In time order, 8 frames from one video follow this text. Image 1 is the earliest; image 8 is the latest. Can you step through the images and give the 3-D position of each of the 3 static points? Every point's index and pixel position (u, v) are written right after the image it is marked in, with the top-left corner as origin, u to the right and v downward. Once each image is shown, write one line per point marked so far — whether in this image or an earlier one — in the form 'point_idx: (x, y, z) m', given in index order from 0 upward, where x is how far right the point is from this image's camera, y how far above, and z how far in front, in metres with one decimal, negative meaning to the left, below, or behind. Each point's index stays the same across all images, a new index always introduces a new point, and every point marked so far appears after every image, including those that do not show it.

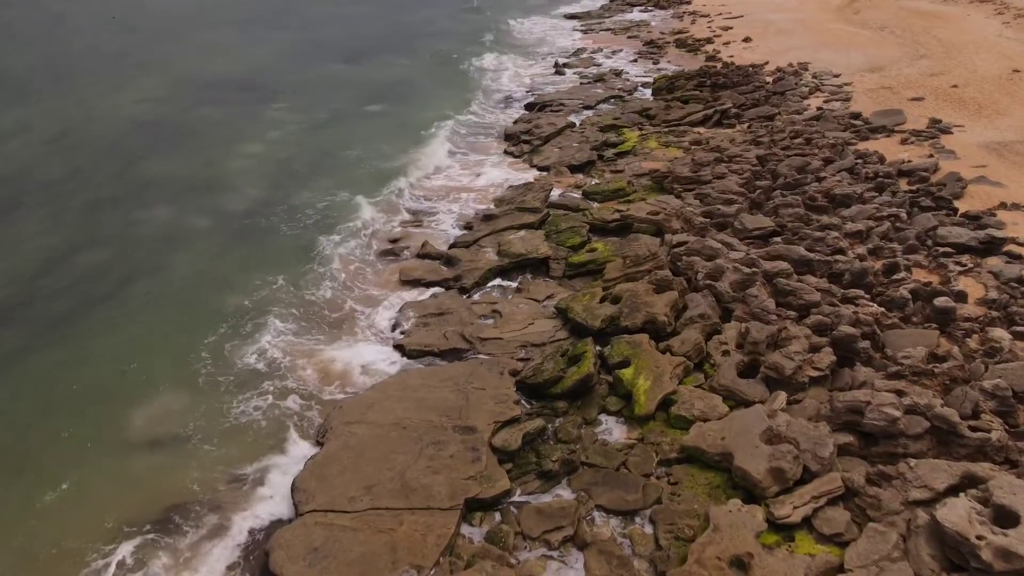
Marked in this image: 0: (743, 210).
0: (+5.2, +1.7, +16.7) m
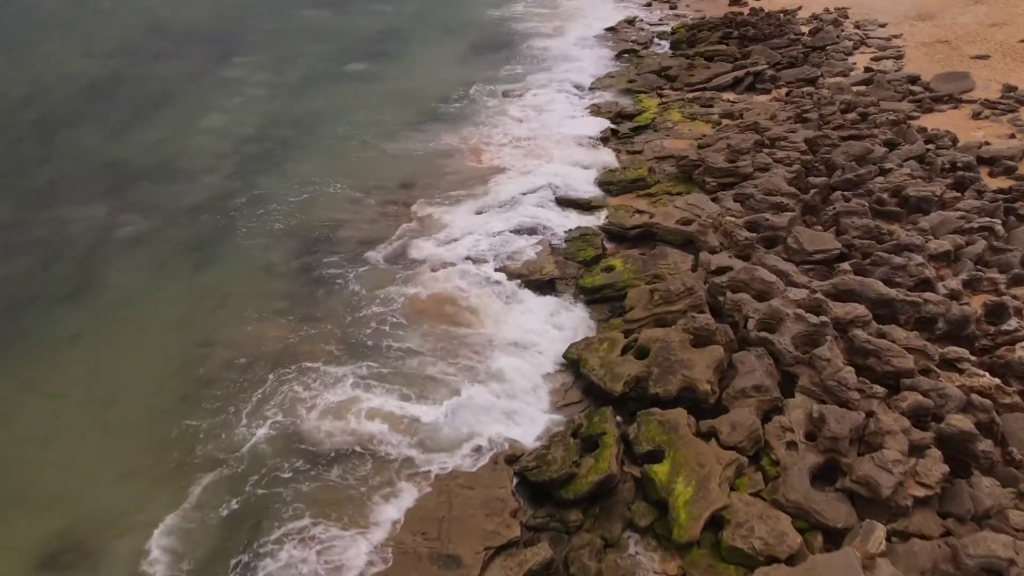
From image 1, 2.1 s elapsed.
0: (+5.1, +1.2, +13.5) m
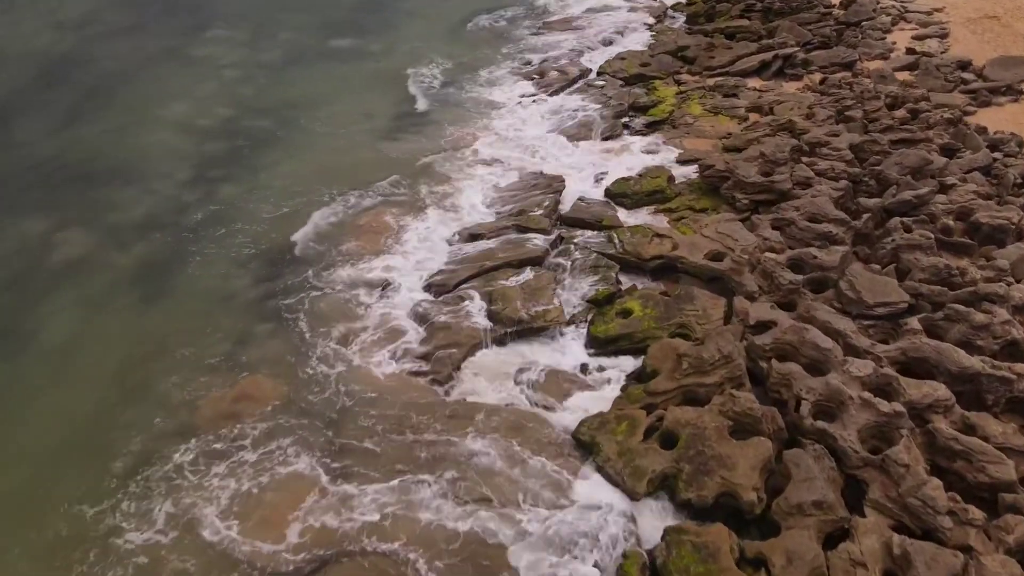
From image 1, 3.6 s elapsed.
0: (+5.1, +0.5, +11.3) m
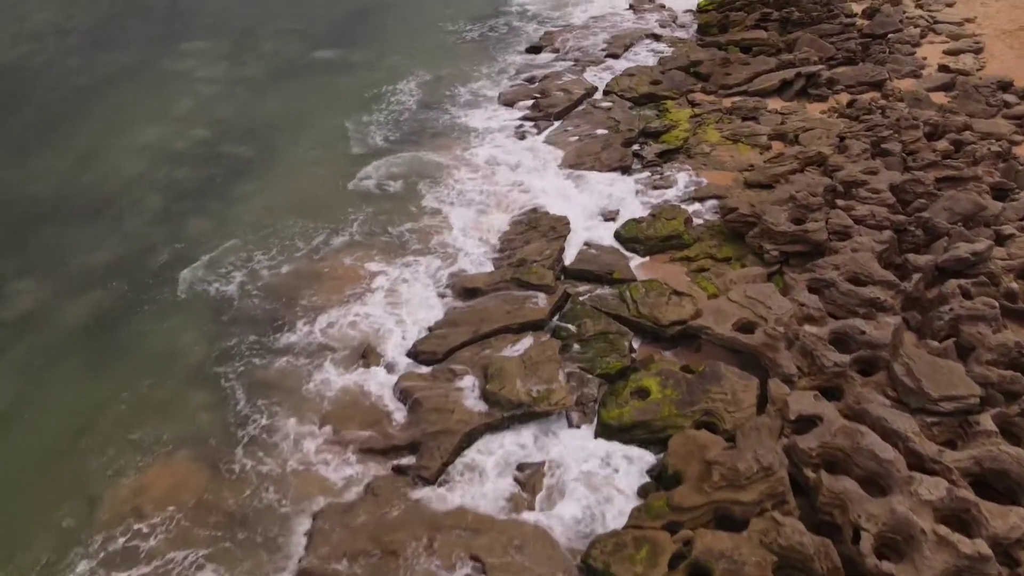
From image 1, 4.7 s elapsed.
0: (+5.1, -0.6, +9.8) m
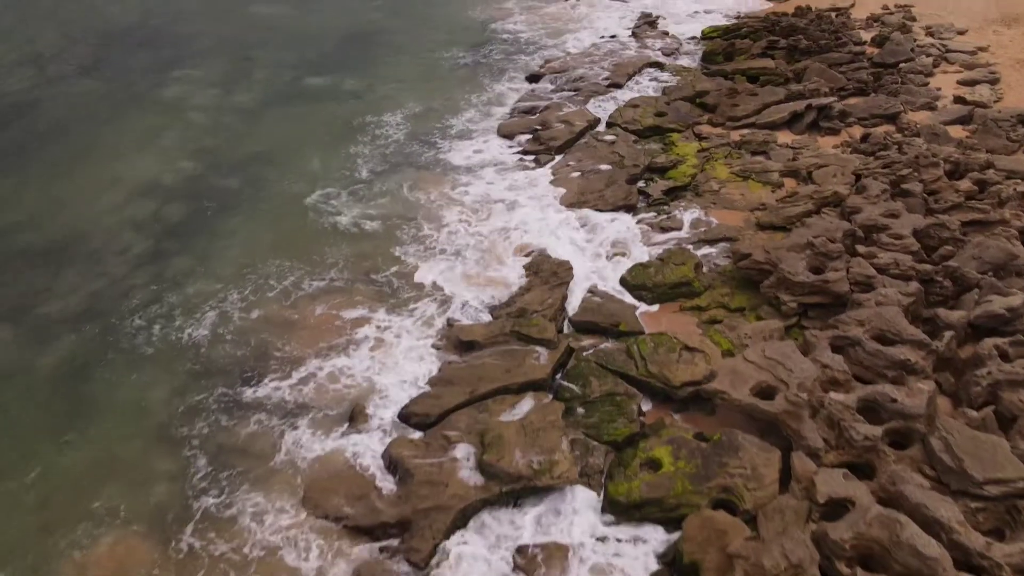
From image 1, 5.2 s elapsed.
0: (+5.1, -1.3, +8.9) m
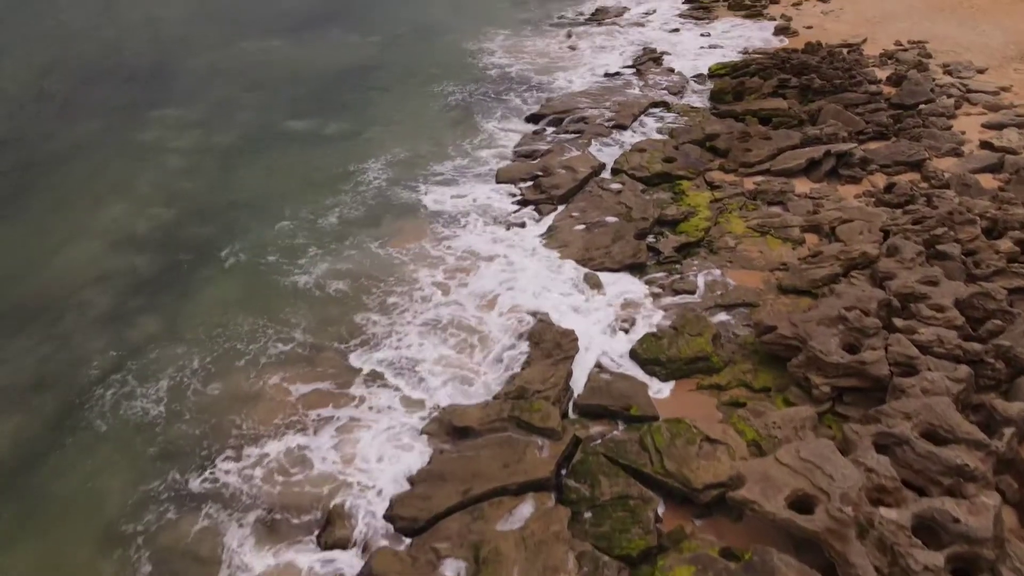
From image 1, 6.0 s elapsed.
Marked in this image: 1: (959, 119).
0: (+5.0, -2.3, +7.7) m
1: (+11.1, +4.2, +18.6) m
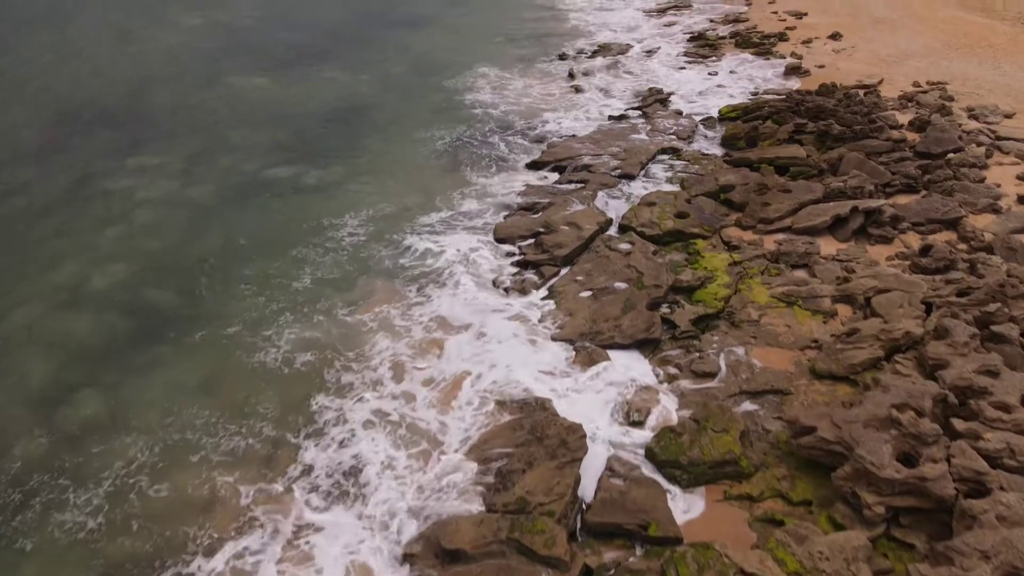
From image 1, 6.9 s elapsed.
0: (+5.0, -3.4, +6.2) m
1: (+11.1, +2.7, +17.3) m
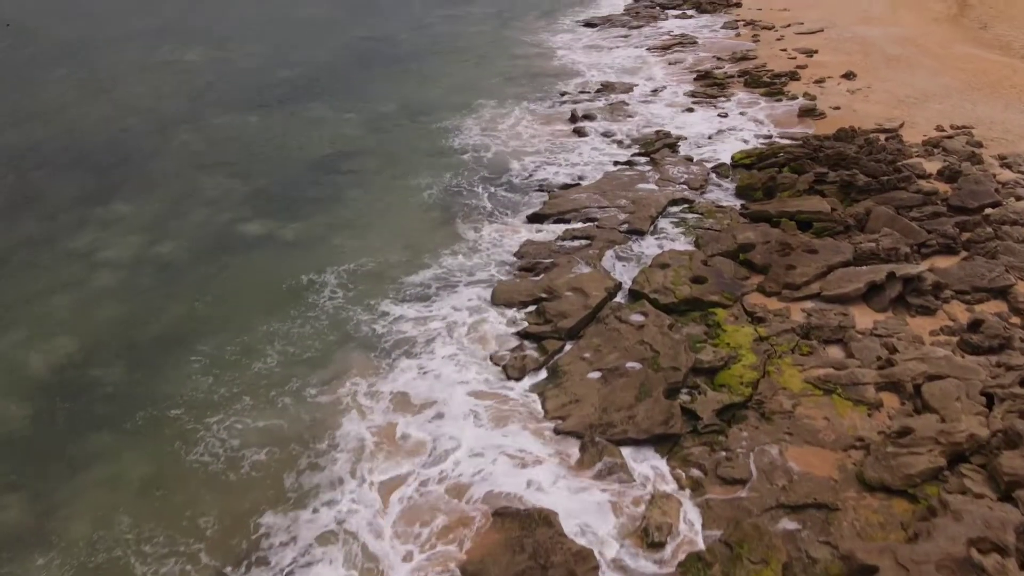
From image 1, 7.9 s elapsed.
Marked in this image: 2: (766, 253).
0: (+5.0, -4.5, +4.5) m
1: (+11.1, +1.3, +15.8) m
2: (+5.2, +0.7, +15.3) m
